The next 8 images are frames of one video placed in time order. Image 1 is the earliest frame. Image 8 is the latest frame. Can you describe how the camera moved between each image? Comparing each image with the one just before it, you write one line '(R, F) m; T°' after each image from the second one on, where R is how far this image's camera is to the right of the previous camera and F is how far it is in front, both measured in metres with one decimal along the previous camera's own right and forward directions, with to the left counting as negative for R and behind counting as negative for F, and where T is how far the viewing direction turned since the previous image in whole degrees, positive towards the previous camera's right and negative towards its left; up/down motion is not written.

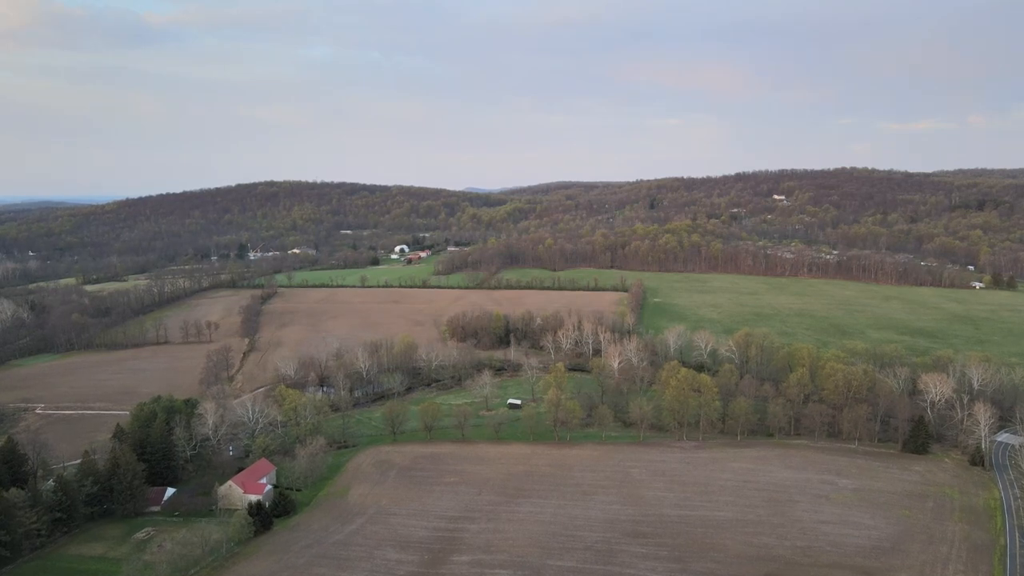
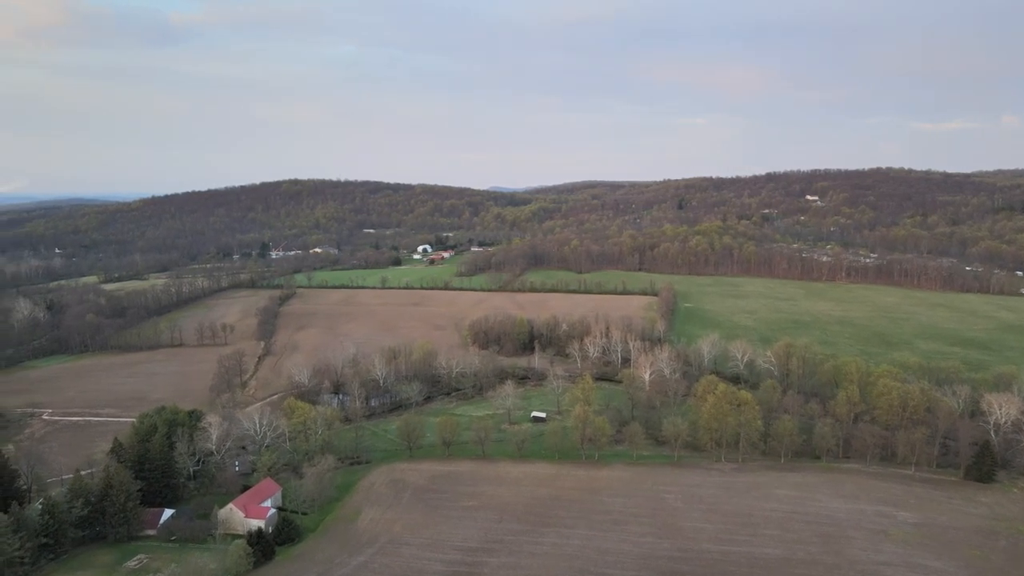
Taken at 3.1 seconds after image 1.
(-0.1, +2.8) m; -2°
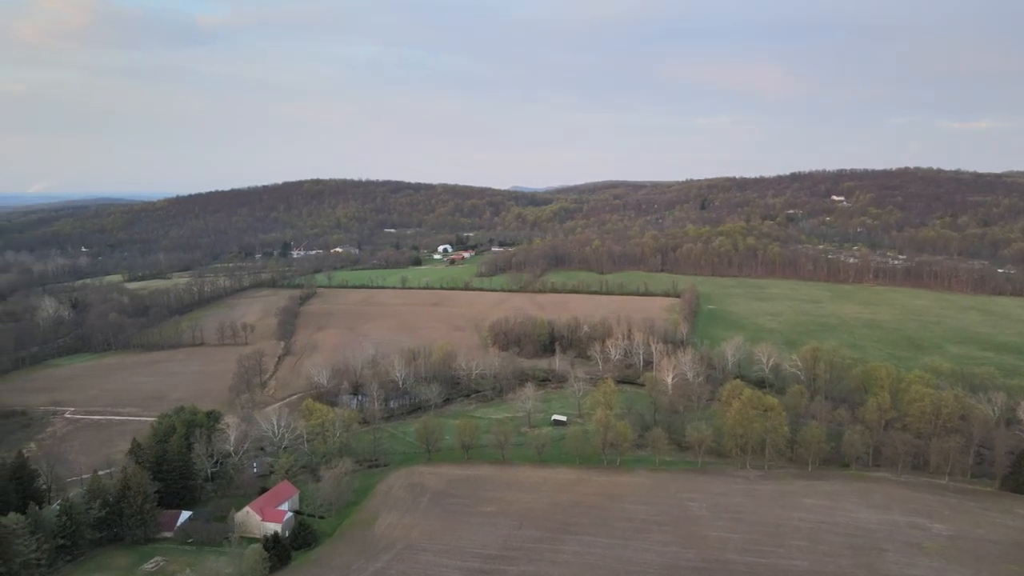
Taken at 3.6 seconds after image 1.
(-0.1, +0.7) m; -2°
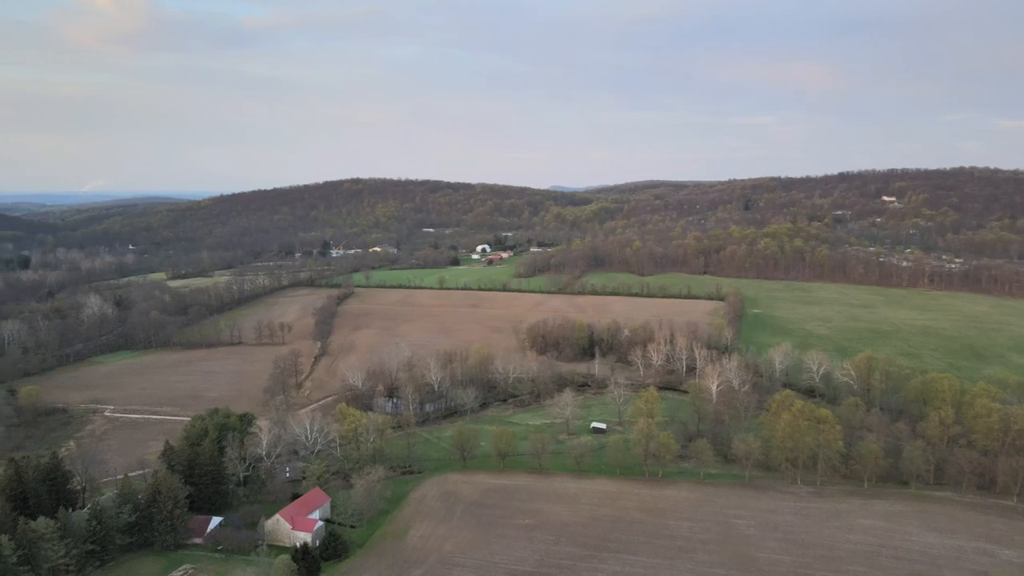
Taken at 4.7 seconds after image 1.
(-0.1, +1.4) m; -4°
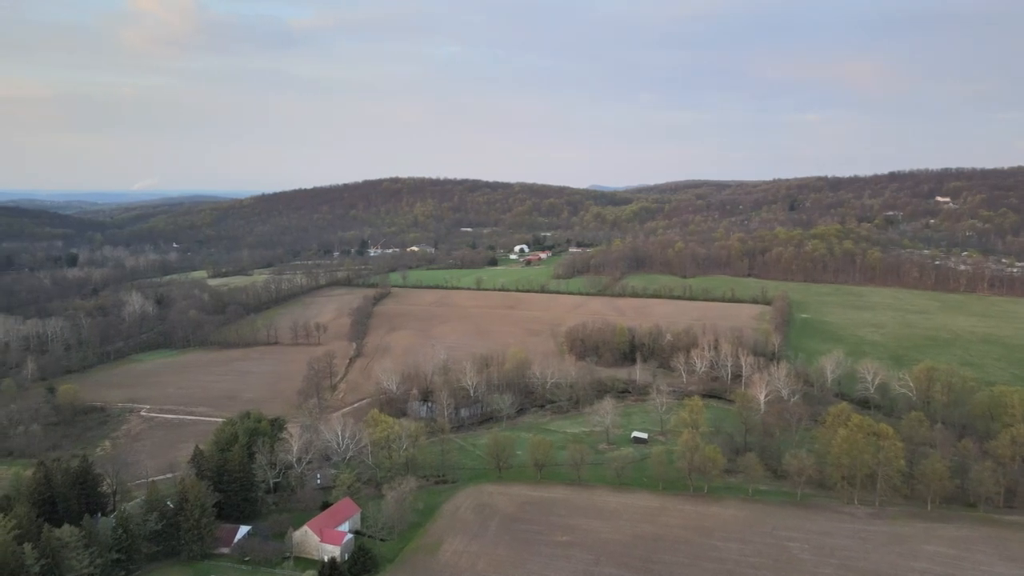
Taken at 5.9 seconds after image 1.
(-0.2, +1.6) m; -4°
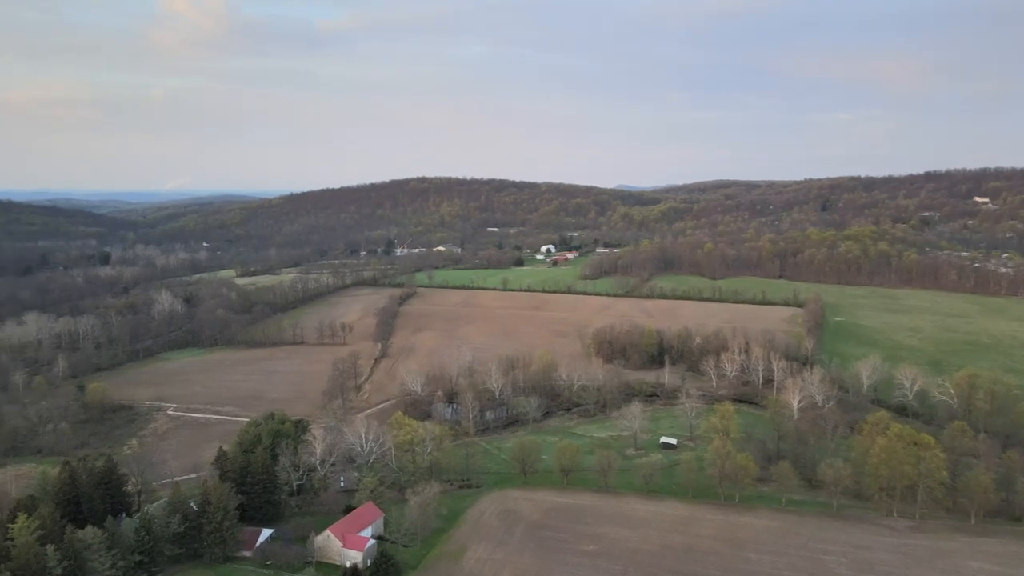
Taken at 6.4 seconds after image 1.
(-0.1, +0.7) m; -2°
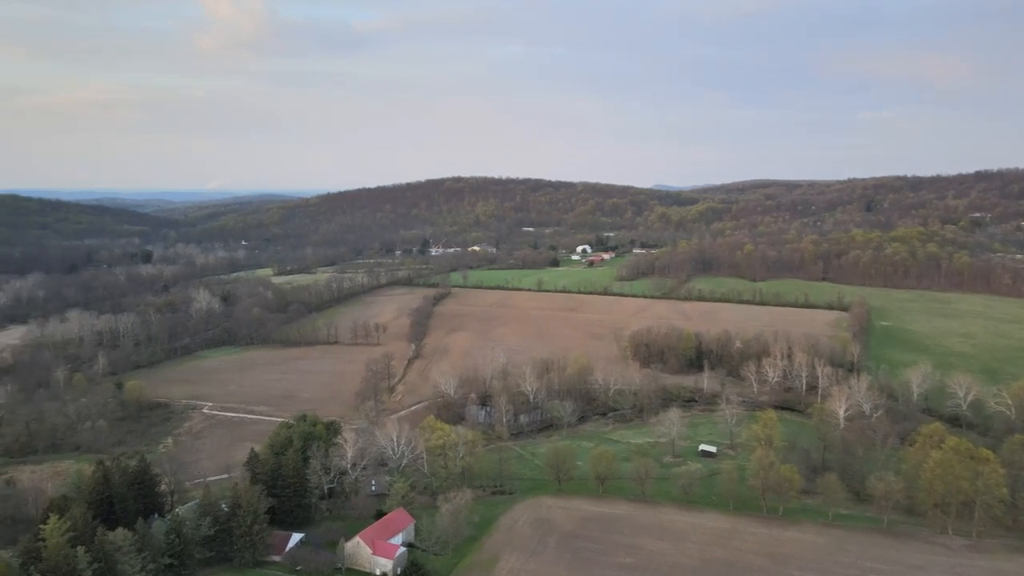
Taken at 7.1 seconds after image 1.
(-0.1, +0.9) m; -3°
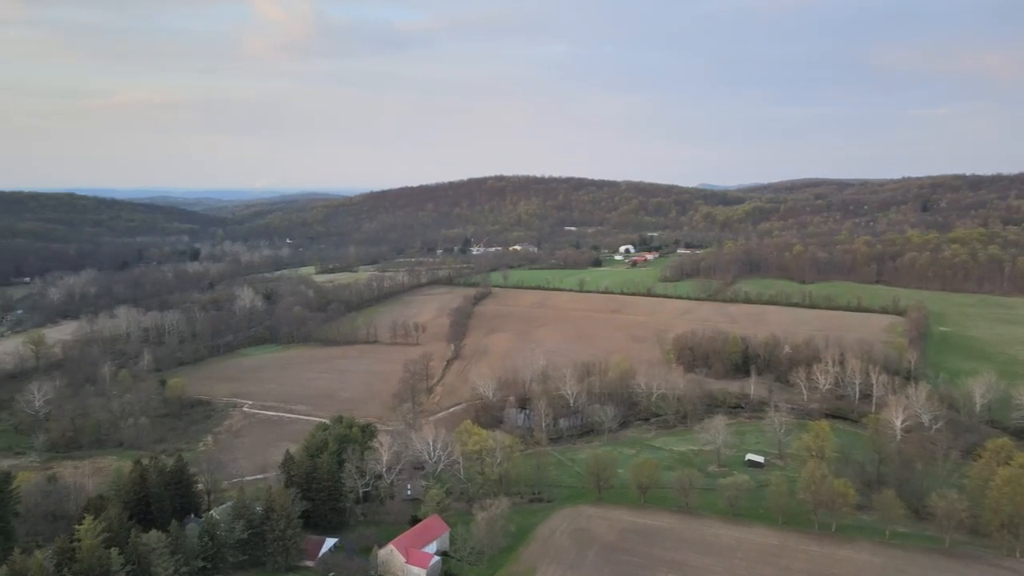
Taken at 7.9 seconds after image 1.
(0.0, +0.9) m; -4°
